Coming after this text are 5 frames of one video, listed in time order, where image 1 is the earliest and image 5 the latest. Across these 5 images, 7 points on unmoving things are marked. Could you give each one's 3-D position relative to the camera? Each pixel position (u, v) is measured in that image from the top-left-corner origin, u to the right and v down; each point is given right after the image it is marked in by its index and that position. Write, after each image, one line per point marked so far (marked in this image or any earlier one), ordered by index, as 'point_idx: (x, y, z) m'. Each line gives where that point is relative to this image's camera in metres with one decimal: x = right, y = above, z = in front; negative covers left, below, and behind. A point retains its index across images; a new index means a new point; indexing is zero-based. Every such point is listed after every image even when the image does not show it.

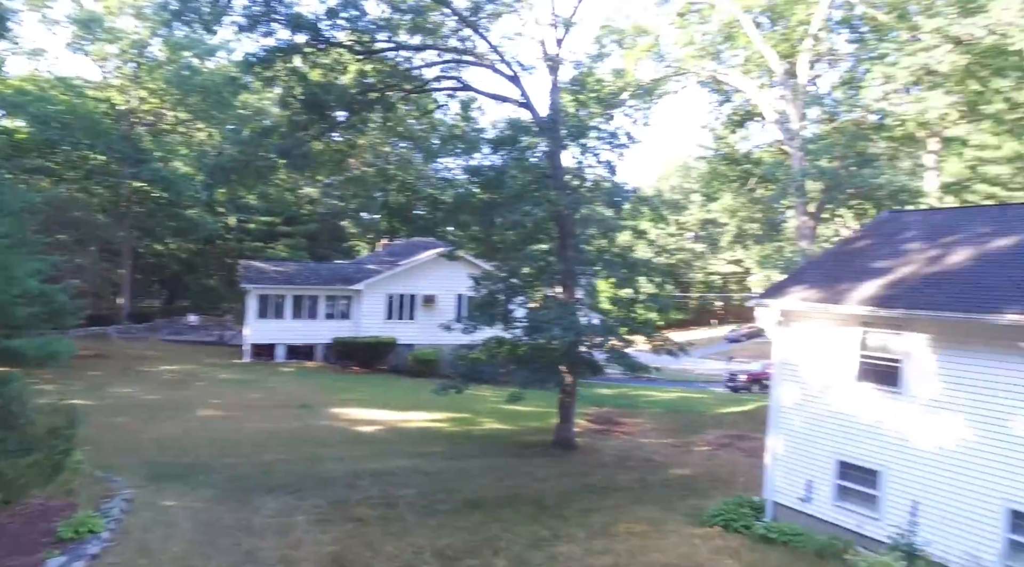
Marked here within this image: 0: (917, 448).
0: (+5.9, -2.4, +11.2) m
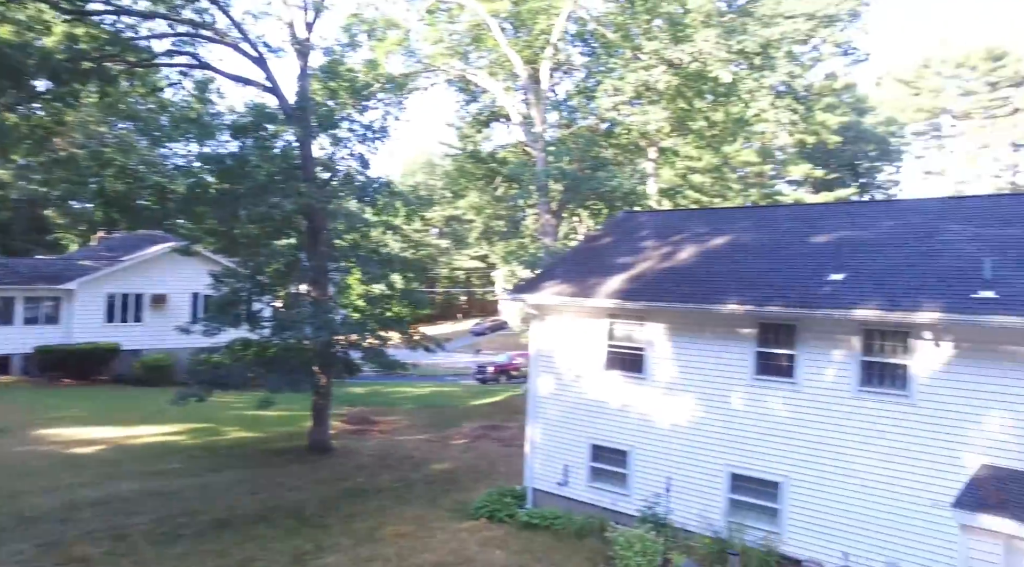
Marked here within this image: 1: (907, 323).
0: (+2.4, -2.3, +12.3) m
1: (+5.1, -0.5, +10.0) m
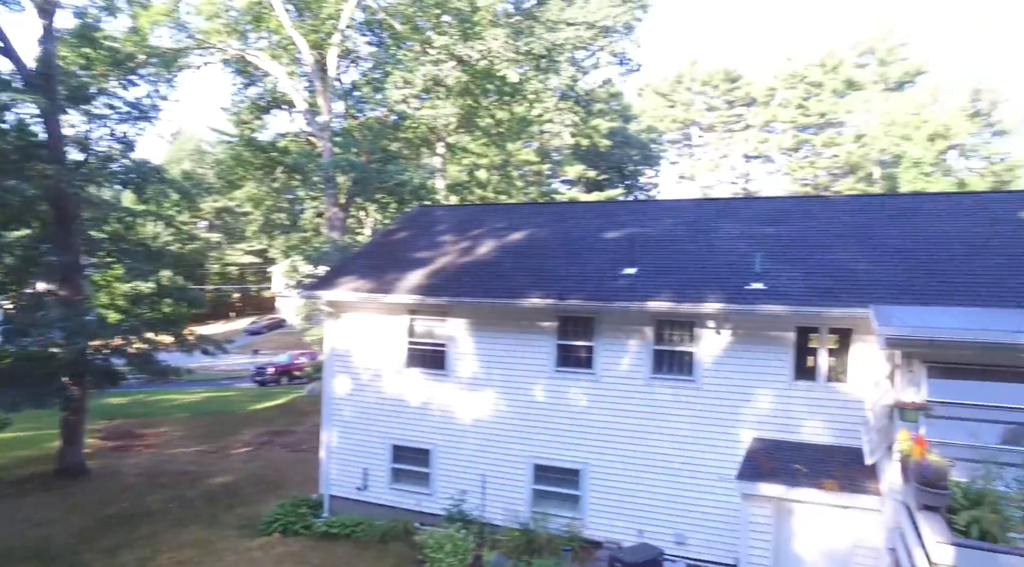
0: (-0.8, -2.2, +12.2) m
1: (+2.5, -0.4, +10.7) m
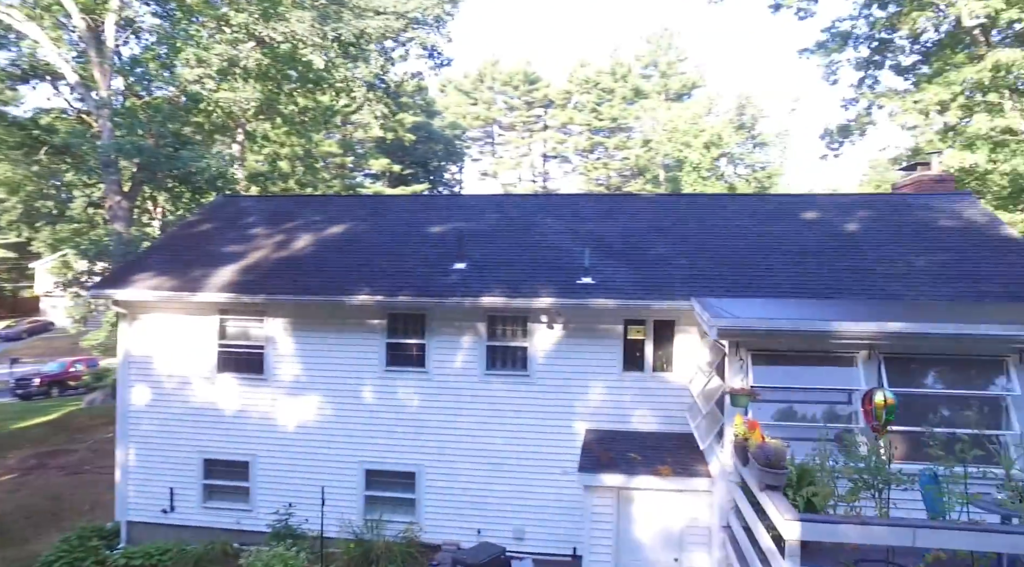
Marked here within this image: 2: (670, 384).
0: (-3.4, -2.2, +11.3) m
1: (+0.2, -0.4, +10.7) m
2: (+2.2, -1.4, +10.4) m
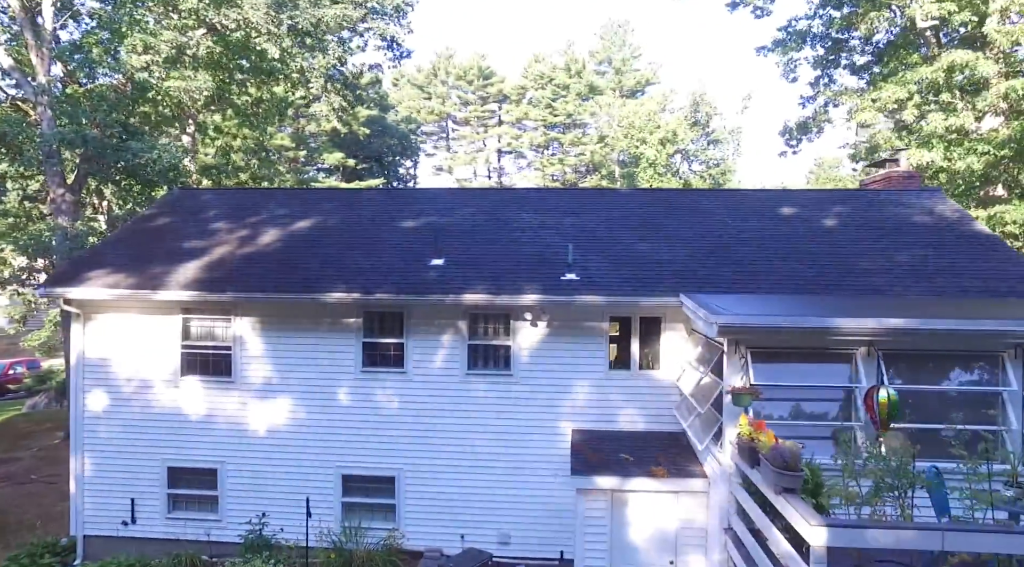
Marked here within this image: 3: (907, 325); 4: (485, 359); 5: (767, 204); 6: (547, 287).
0: (-3.6, -2.1, +10.7) m
1: (0.0, -0.3, +10.4) m
2: (+1.9, -1.3, +10.2) m
3: (+3.8, -0.4, +7.4) m
4: (-0.4, -1.0, +10.5) m
5: (+4.4, +1.4, +13.3) m
6: (+0.5, 0.0, +10.1) m
